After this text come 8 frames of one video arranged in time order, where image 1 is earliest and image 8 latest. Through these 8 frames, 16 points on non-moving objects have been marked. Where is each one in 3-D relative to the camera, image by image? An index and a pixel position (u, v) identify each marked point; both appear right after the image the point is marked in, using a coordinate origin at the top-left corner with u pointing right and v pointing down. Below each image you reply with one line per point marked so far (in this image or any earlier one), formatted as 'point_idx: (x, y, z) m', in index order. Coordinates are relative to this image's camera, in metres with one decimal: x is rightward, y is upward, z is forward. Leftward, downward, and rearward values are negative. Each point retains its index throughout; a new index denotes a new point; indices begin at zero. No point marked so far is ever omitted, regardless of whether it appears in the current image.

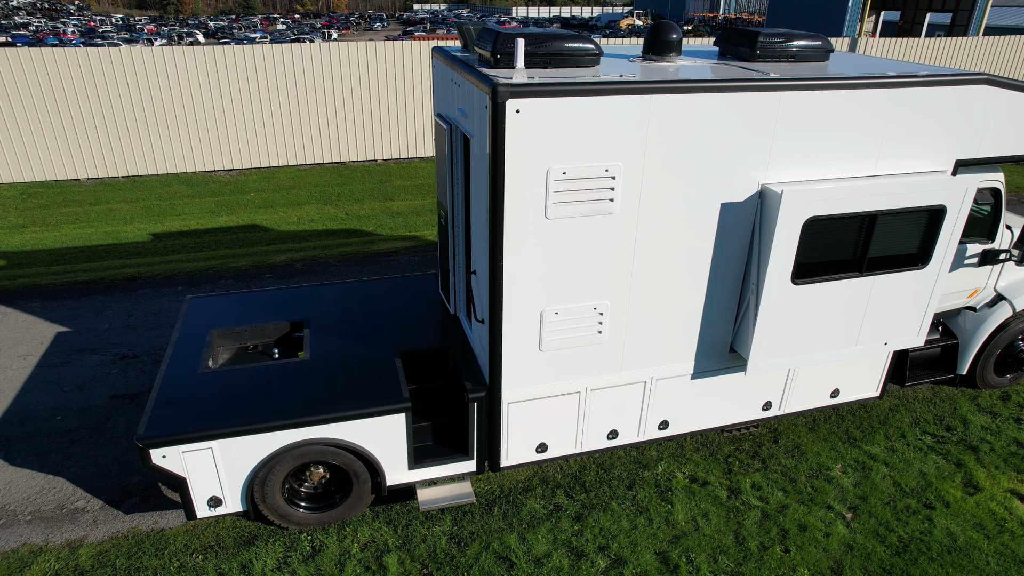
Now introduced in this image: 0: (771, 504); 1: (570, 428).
0: (+1.7, -1.5, +4.5) m
1: (+0.4, -0.9, +4.4) m
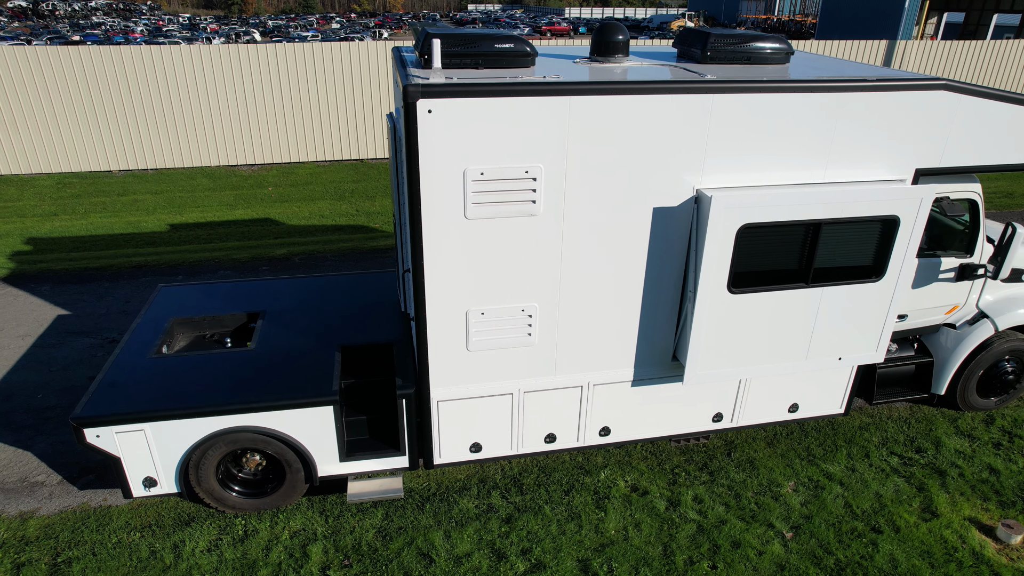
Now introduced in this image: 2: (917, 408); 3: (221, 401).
0: (+1.3, -1.5, +4.4) m
1: (-0.1, -0.9, +4.4) m
2: (+3.4, -1.0, +5.6) m
3: (-1.8, -0.7, +4.0) m
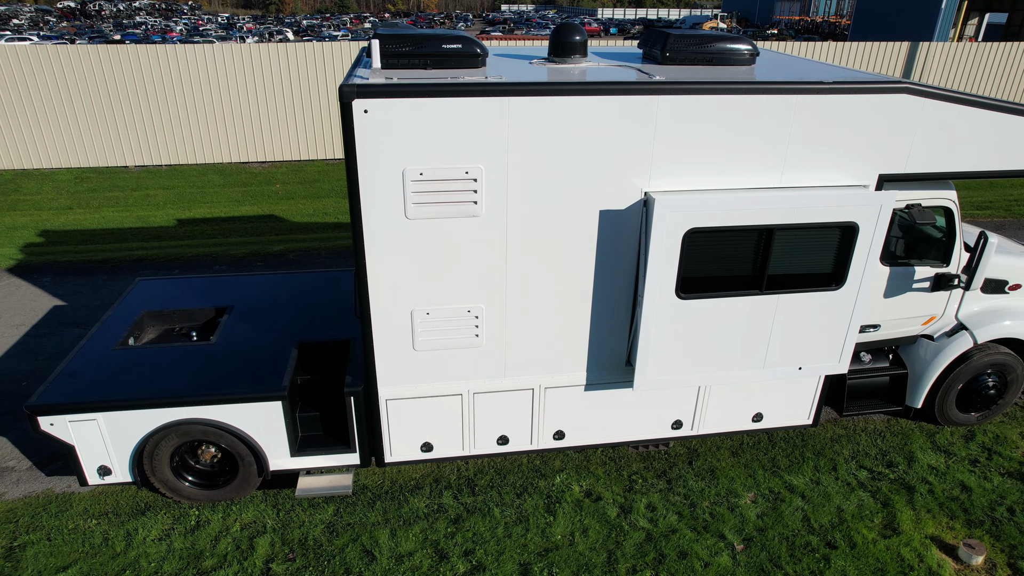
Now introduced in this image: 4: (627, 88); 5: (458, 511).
0: (+0.9, -1.5, +4.3) m
1: (-0.4, -0.9, +4.4) m
2: (+3.1, -1.1, +5.4) m
3: (-2.1, -0.6, +4.1) m
4: (+0.6, +1.1, +3.7) m
5: (-0.4, -1.5, +4.5) m
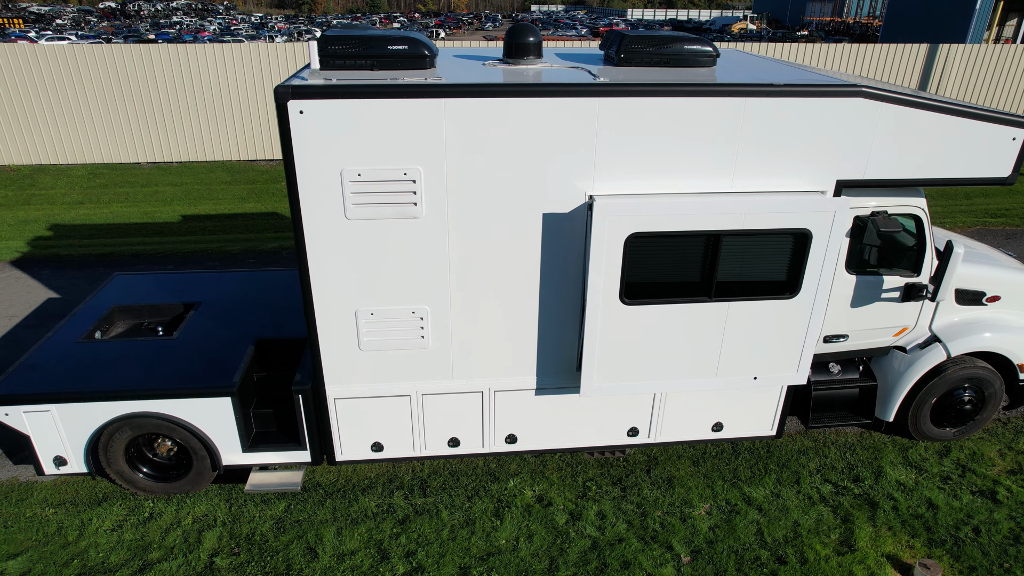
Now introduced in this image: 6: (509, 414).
0: (+0.6, -1.6, +4.2) m
1: (-0.7, -1.0, +4.4) m
2: (+2.8, -1.2, +5.3) m
3: (-2.4, -0.6, +4.2) m
4: (+0.3, +1.1, +3.6) m
5: (-0.7, -1.5, +4.5) m
6: (0.0, -0.8, +4.4) m
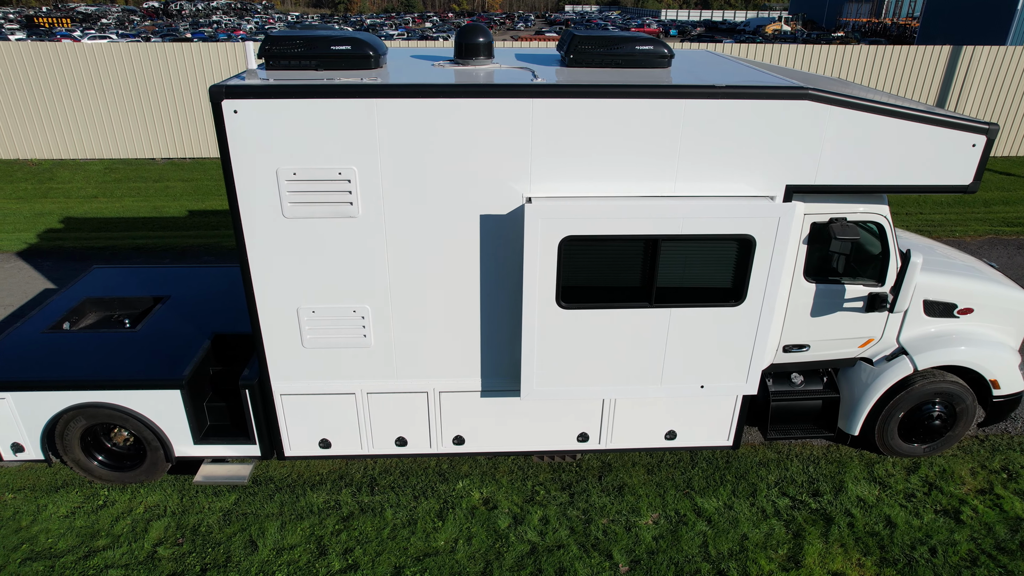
0: (+0.2, -1.6, +4.2) m
1: (-1.1, -0.9, +4.4) m
2: (+2.5, -1.2, +5.1) m
3: (-2.8, -0.6, +4.3) m
4: (0.0, +1.1, +3.6) m
5: (-1.1, -1.5, +4.5) m
6: (-0.4, -0.8, +4.4) m
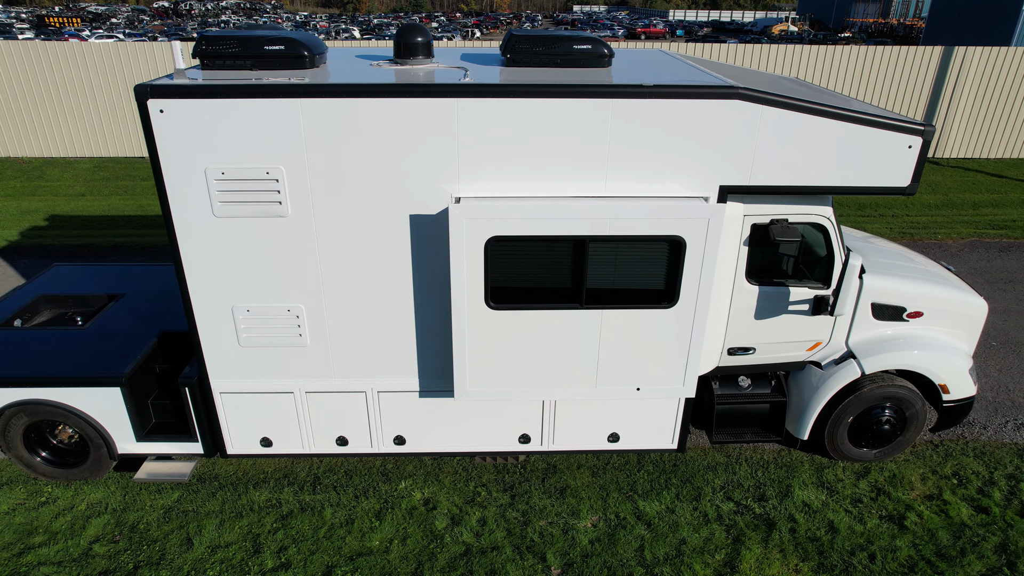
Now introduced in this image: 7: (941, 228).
0: (-0.2, -1.6, +4.2) m
1: (-1.5, -0.9, +4.5) m
2: (+2.1, -1.2, +5.1) m
3: (-3.2, -0.6, +4.3) m
4: (-0.4, +1.1, +3.6) m
5: (-1.5, -1.5, +4.5) m
6: (-0.8, -0.8, +4.4) m
7: (+6.3, +0.9, +9.9) m
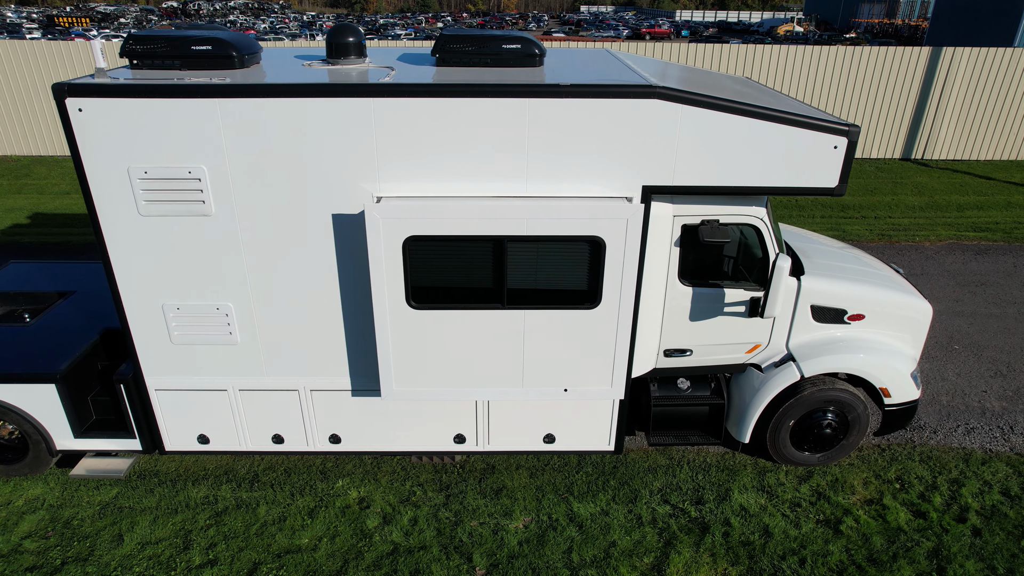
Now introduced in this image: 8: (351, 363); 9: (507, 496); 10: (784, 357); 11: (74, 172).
0: (-0.7, -1.6, +4.2) m
1: (-1.9, -0.9, +4.5) m
2: (+1.6, -1.3, +5.0) m
3: (-3.6, -0.5, +4.4) m
4: (-0.9, +1.1, +3.6) m
5: (-1.9, -1.5, +4.5) m
6: (-1.2, -0.8, +4.4) m
7: (+6.0, +0.8, +9.8) m
8: (-1.0, -0.5, +4.2) m
9: (0.0, -1.4, +4.6) m
10: (+1.9, -0.5, +4.6) m
11: (-8.2, +2.2, +12.4) m
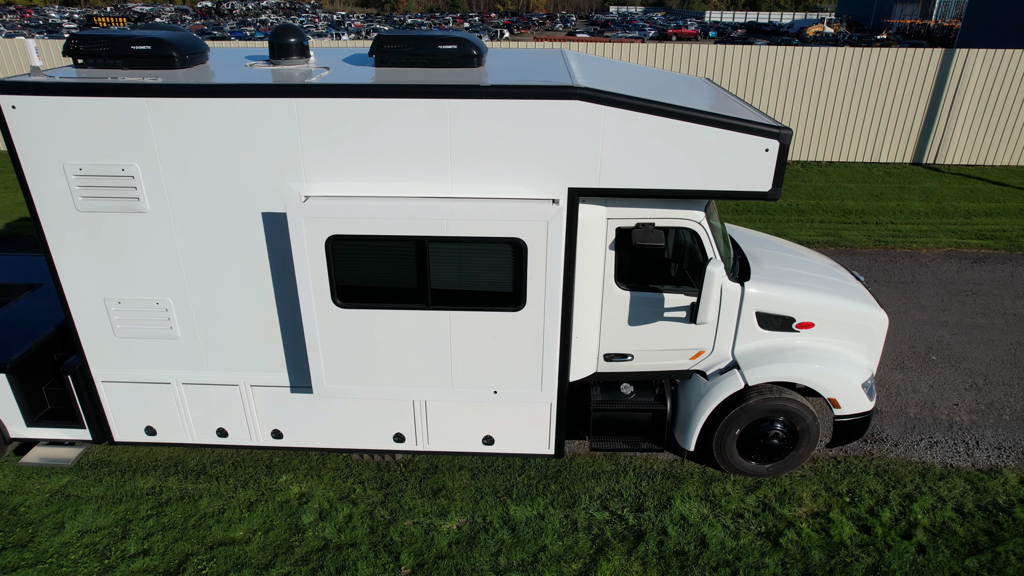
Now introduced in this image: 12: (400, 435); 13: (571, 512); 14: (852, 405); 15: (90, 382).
0: (-1.1, -1.6, +4.2) m
1: (-2.3, -0.9, +4.5) m
2: (+1.2, -1.3, +5.0) m
3: (-4.1, -0.5, +4.5) m
4: (-1.3, +1.1, +3.6) m
5: (-2.3, -1.4, +4.6) m
6: (-1.6, -0.8, +4.5) m
7: (+5.8, +0.7, +9.5) m
8: (-1.4, -0.5, +4.3) m
9: (-0.4, -1.4, +4.6) m
10: (+1.5, -0.5, +4.5) m
11: (-8.2, +2.3, +12.8) m
12: (-0.8, -1.0, +4.5) m
13: (+0.4, -1.5, +4.5) m
14: (+2.3, -0.8, +4.5) m
15: (-2.8, -0.6, +4.5) m
